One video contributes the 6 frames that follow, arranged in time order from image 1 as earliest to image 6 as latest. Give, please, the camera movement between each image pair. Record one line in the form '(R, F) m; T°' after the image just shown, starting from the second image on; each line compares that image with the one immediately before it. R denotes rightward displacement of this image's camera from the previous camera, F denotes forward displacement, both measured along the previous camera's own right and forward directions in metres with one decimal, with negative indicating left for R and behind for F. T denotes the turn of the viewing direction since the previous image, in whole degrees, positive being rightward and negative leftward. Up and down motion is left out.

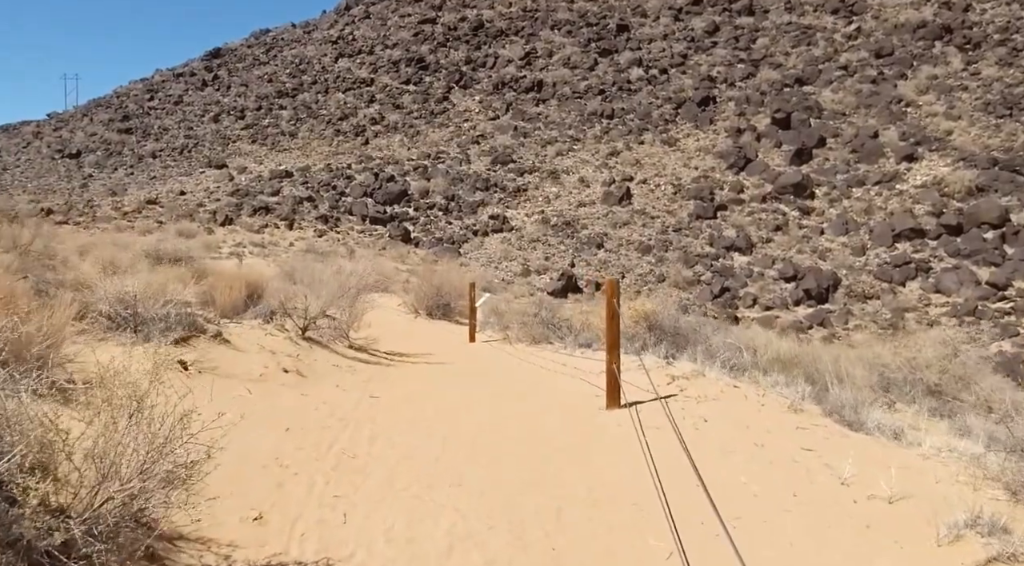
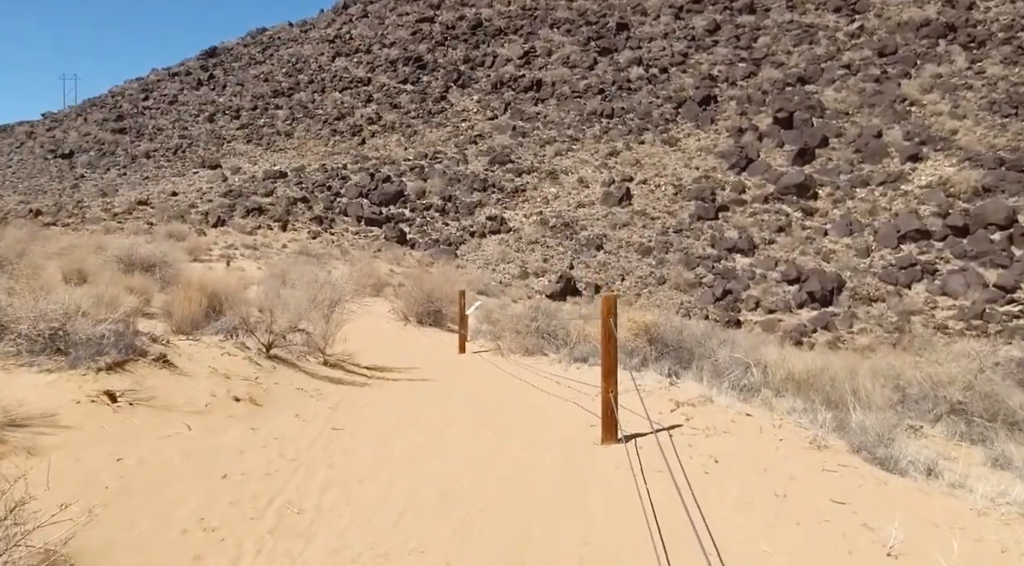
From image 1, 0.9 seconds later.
(+0.1, +0.6) m; 0°
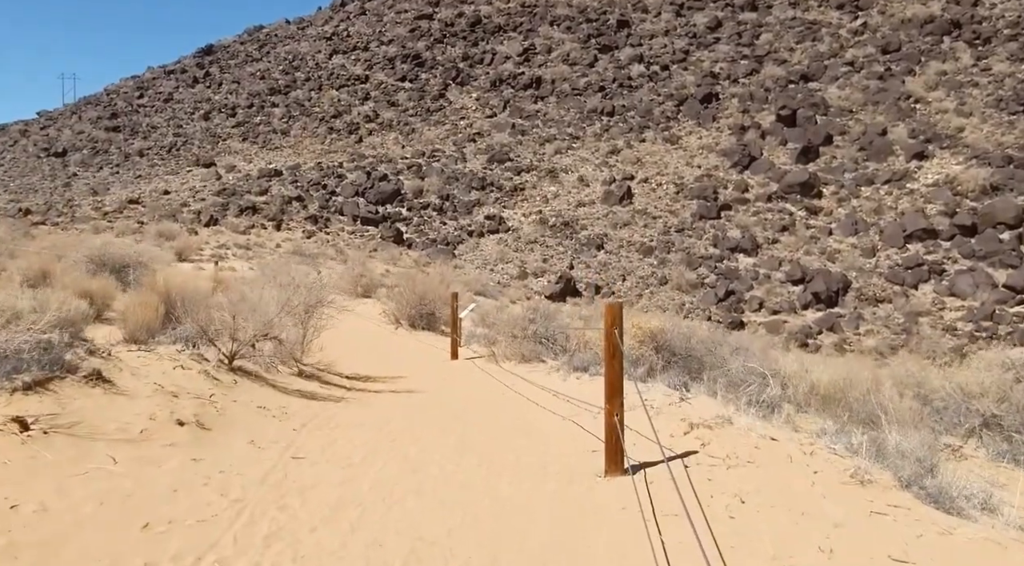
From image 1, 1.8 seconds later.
(+0.1, +0.6) m; 0°
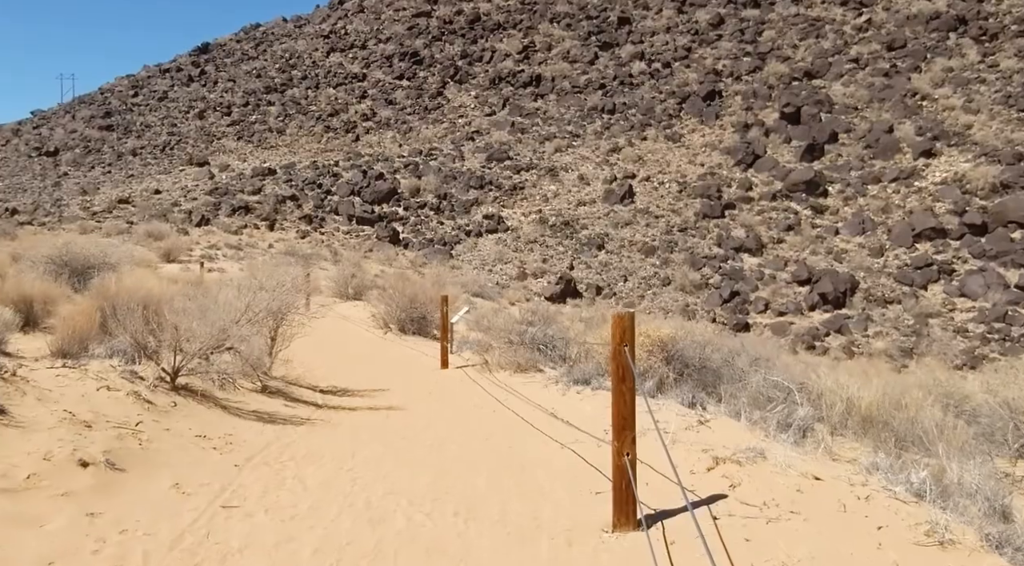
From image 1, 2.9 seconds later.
(+0.1, +0.7) m; 0°
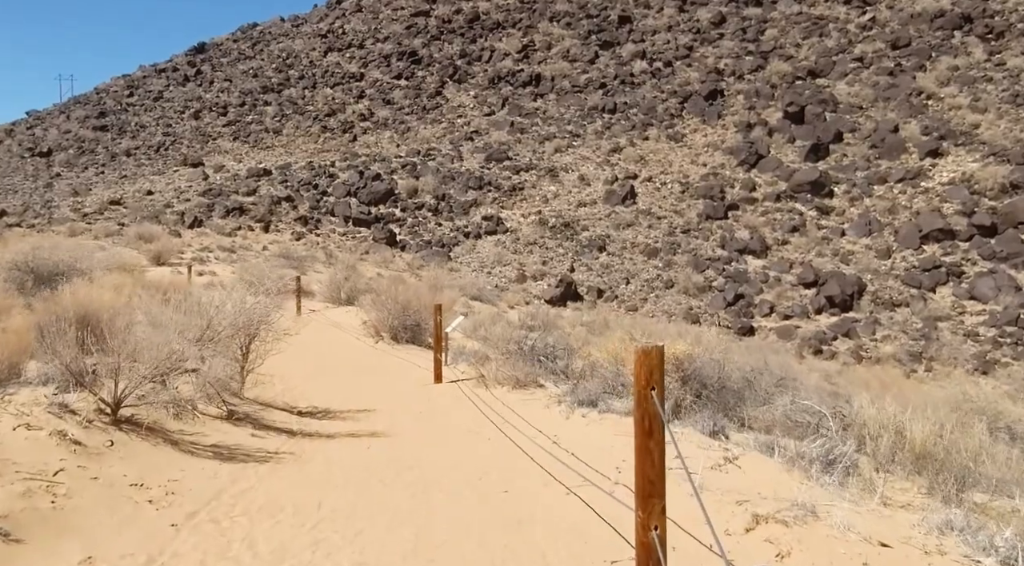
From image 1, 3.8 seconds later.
(0.0, +0.6) m; 0°
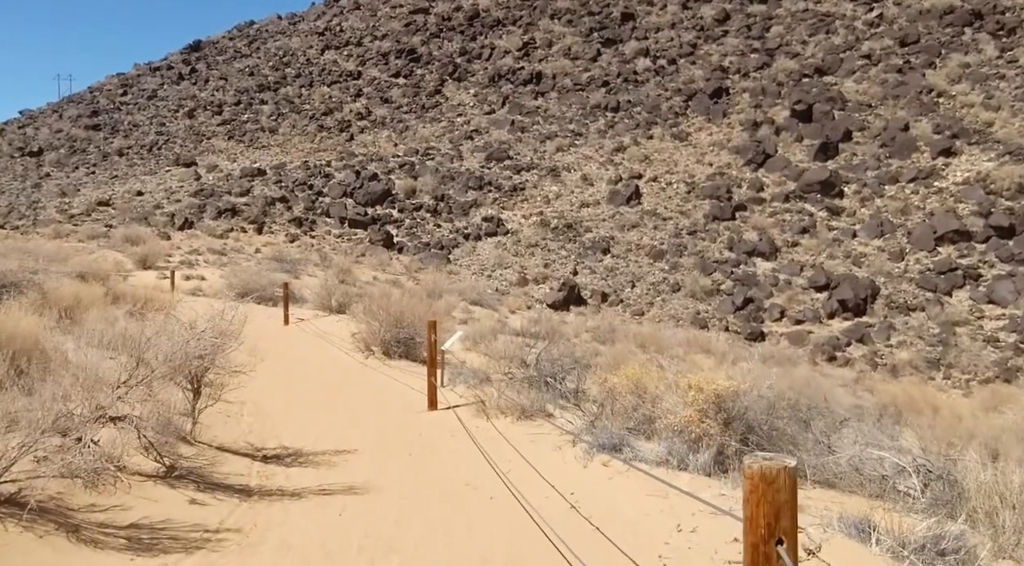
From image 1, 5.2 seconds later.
(0.0, +0.9) m; 0°
